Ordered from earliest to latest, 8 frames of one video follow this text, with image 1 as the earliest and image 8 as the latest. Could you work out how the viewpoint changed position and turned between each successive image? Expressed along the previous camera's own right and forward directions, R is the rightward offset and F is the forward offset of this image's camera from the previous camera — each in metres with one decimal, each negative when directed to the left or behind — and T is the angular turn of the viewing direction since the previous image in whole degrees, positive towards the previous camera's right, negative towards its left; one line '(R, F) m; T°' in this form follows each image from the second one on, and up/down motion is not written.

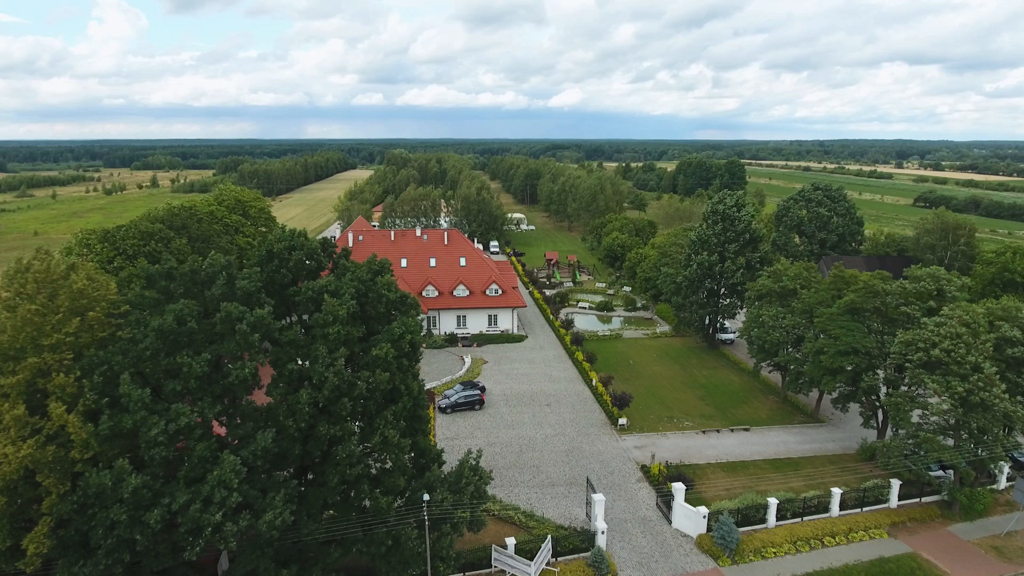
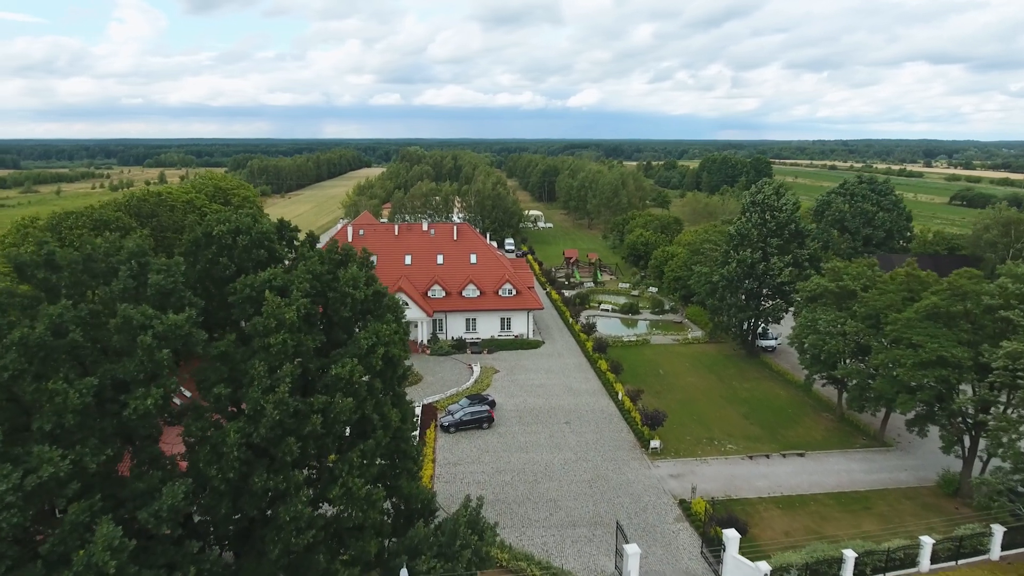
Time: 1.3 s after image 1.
(+0.1, +4.8) m; -1°
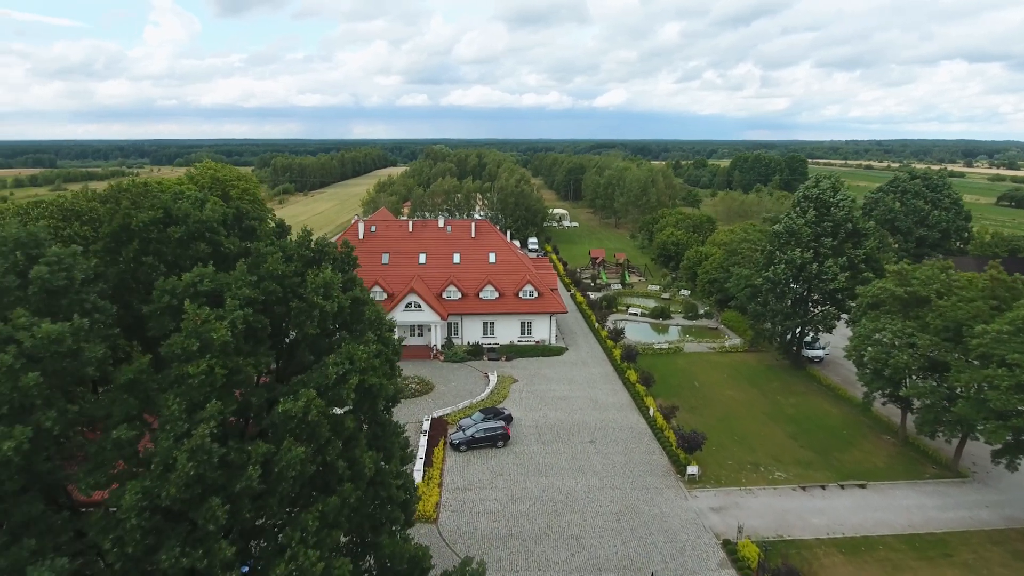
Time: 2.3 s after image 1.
(+0.2, +3.4) m; -2°
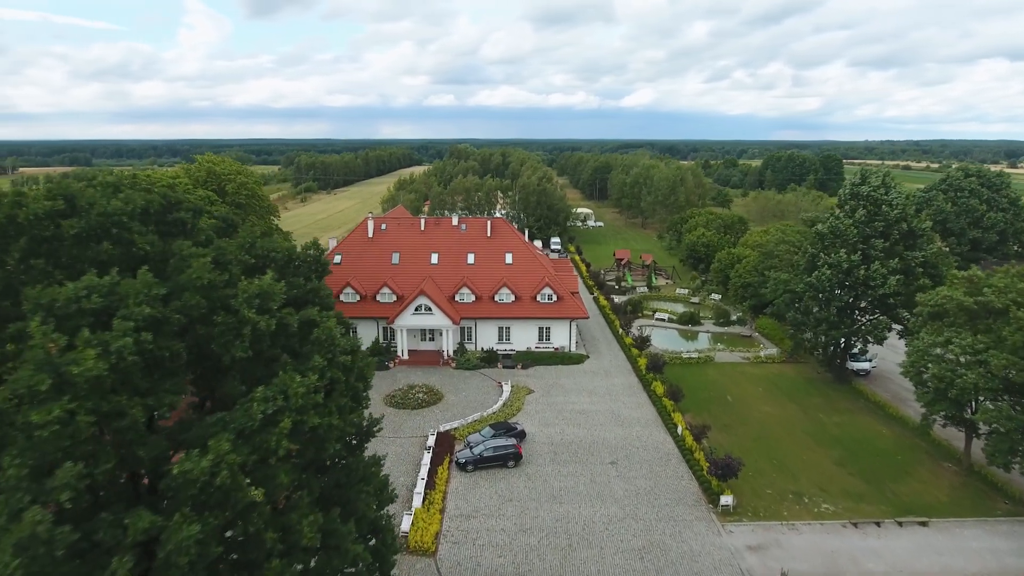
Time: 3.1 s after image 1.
(+0.5, +2.7) m; -2°
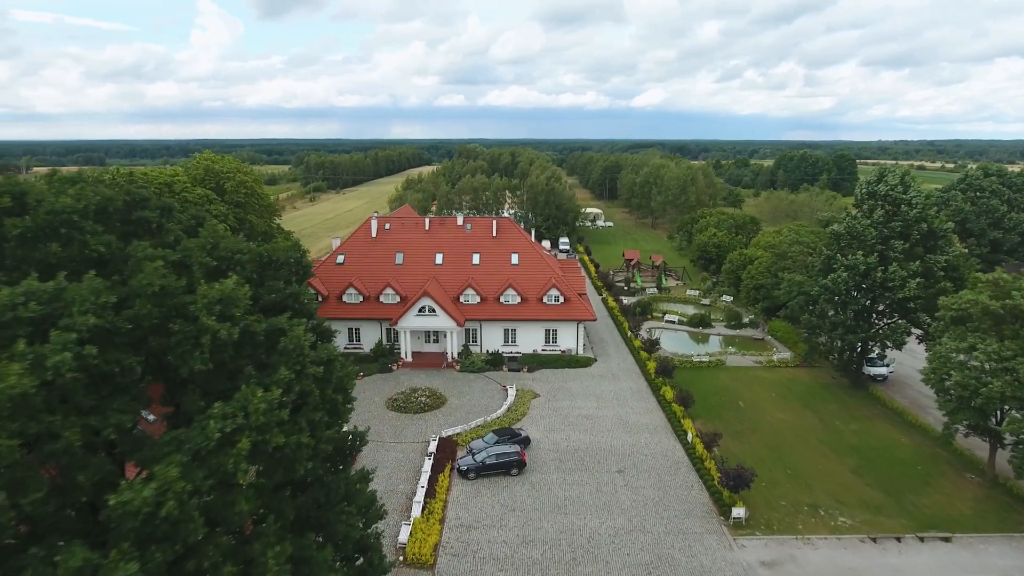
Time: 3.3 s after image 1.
(+0.2, +0.9) m; -1°
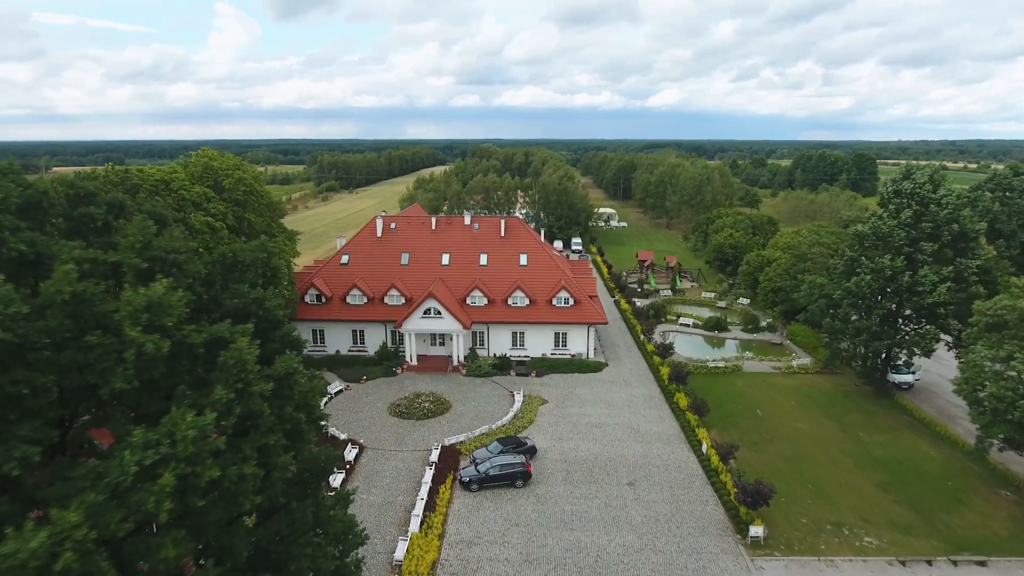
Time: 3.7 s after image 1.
(+0.3, +1.2) m; -1°
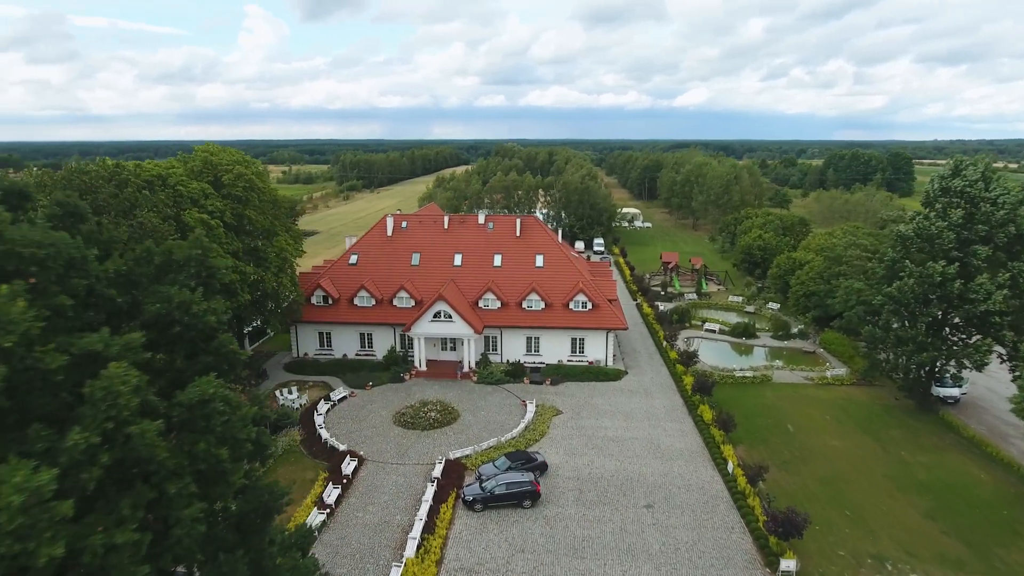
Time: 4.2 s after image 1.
(+0.5, +1.8) m; -2°
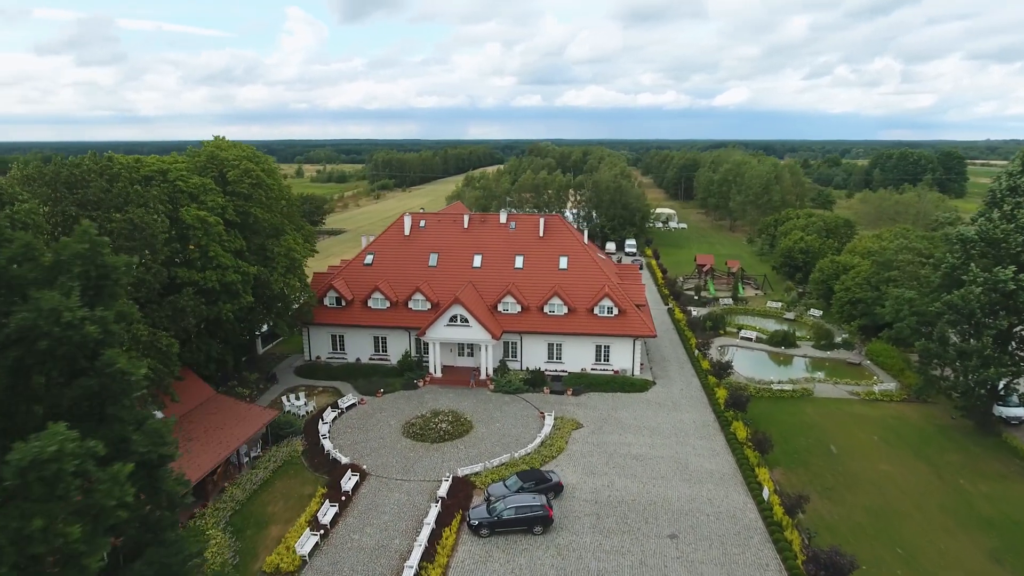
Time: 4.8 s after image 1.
(+0.7, +1.9) m; -3°
